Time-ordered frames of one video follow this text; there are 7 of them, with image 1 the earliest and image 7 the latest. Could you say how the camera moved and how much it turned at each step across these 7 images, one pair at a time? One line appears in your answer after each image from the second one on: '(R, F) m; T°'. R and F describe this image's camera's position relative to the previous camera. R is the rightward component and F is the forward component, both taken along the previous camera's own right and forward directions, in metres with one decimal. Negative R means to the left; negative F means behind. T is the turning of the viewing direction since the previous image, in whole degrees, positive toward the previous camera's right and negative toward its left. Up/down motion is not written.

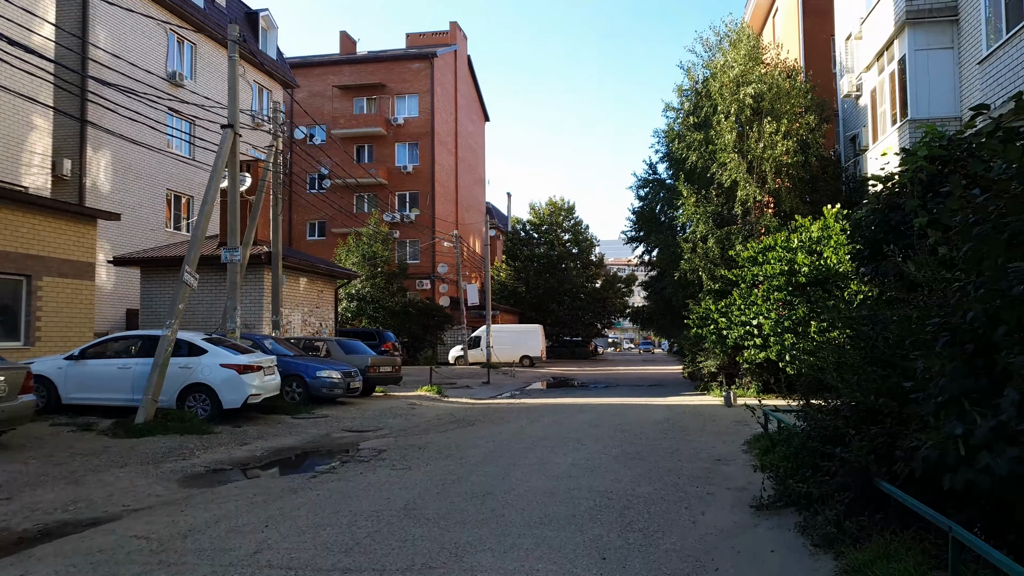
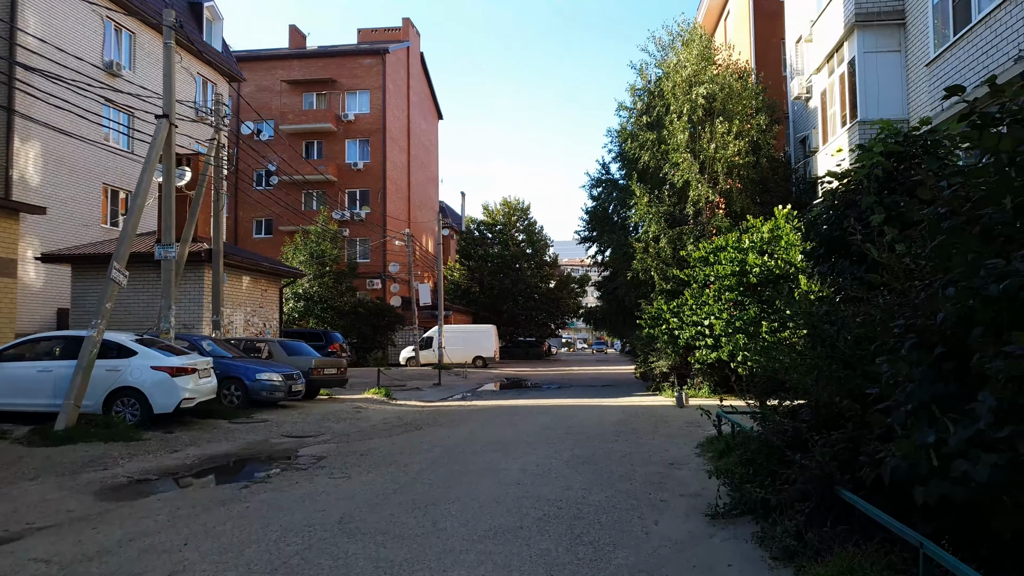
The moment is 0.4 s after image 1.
(+0.1, +0.4) m; +3°
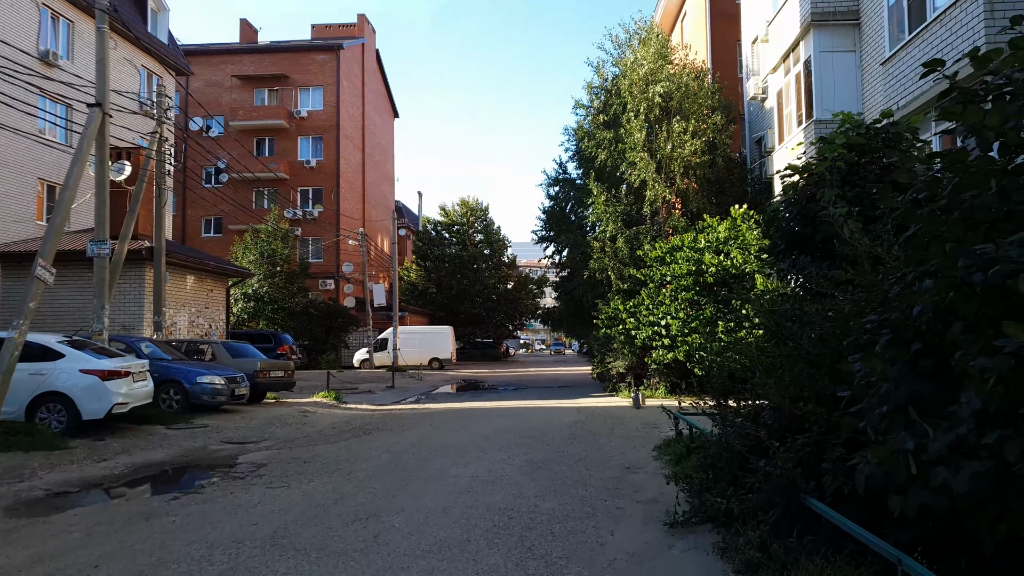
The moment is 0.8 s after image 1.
(+0.1, +0.4) m; +3°
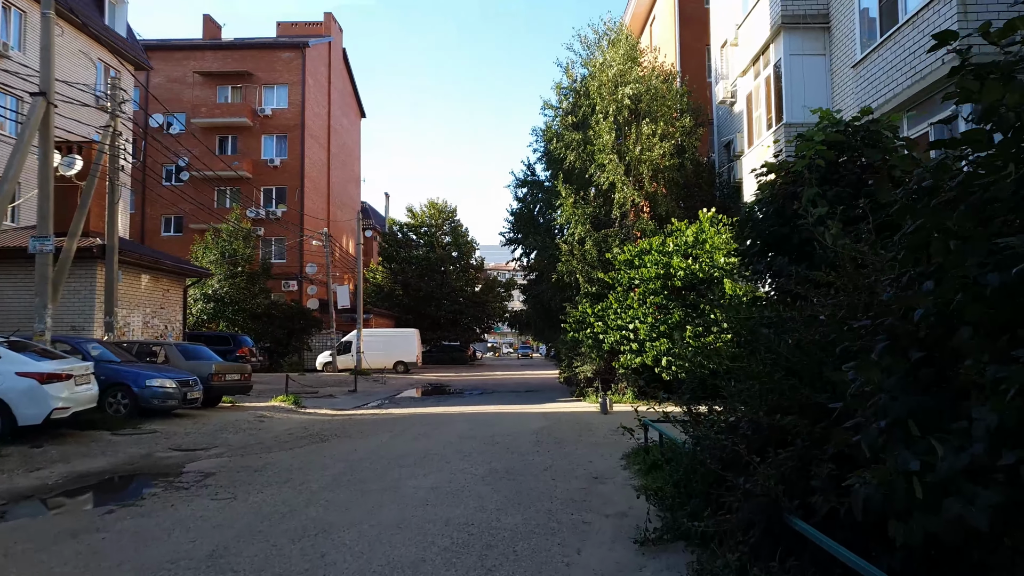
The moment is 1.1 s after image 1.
(0.0, +0.4) m; +2°
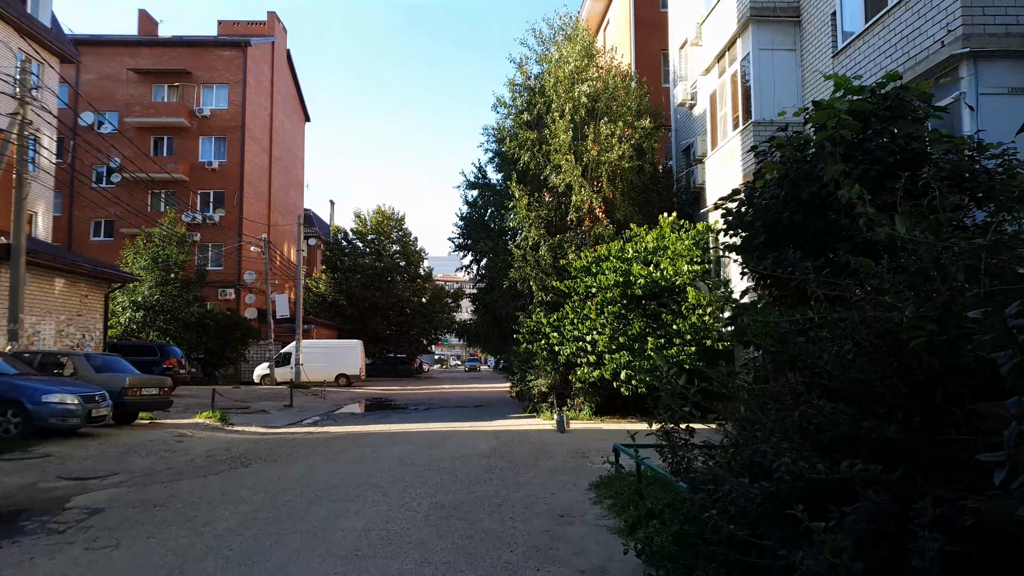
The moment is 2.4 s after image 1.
(0.0, +1.2) m; +4°
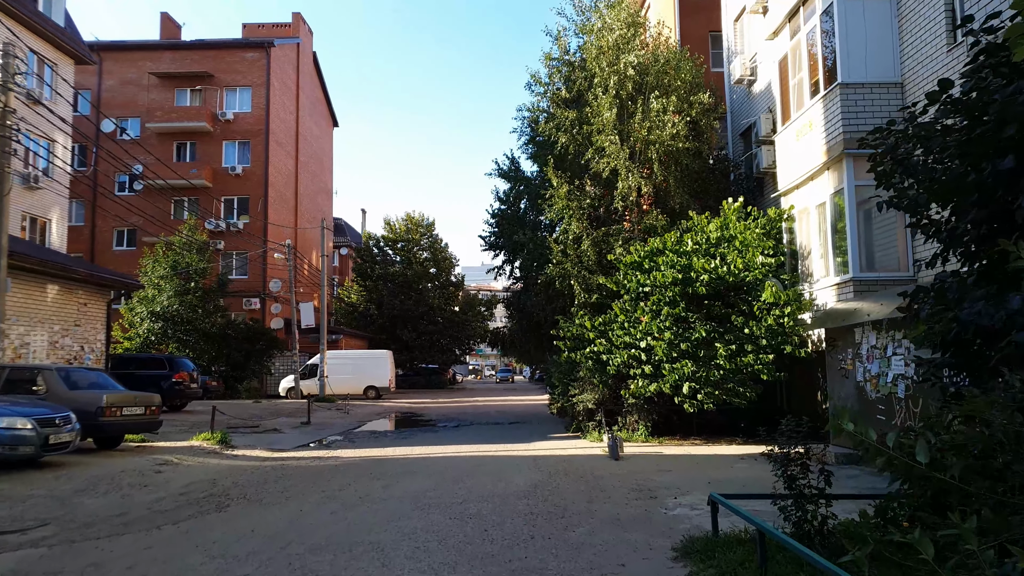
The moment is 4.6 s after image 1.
(-0.1, +2.2) m; -3°
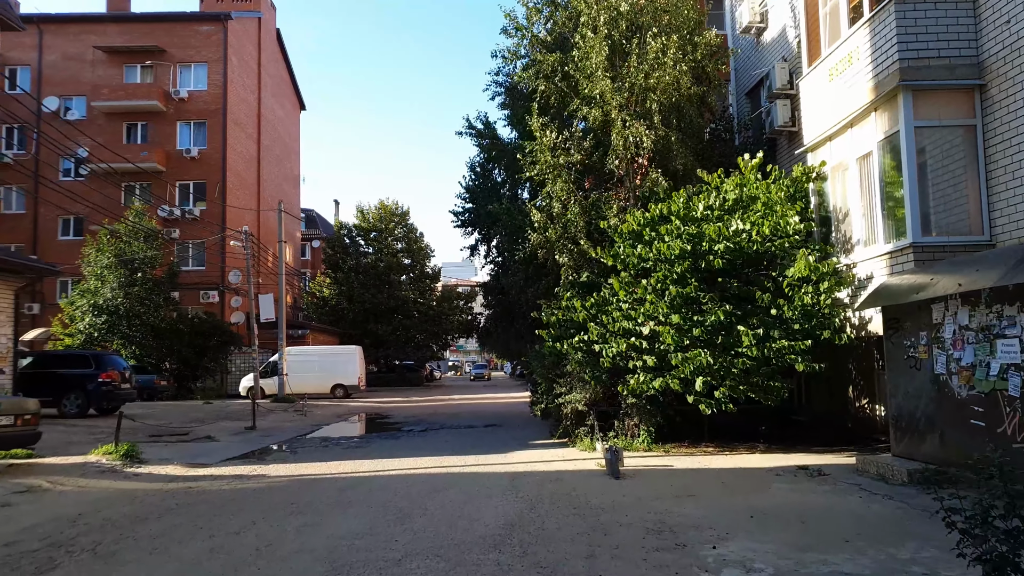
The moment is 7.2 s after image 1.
(+0.1, +2.6) m; +1°
